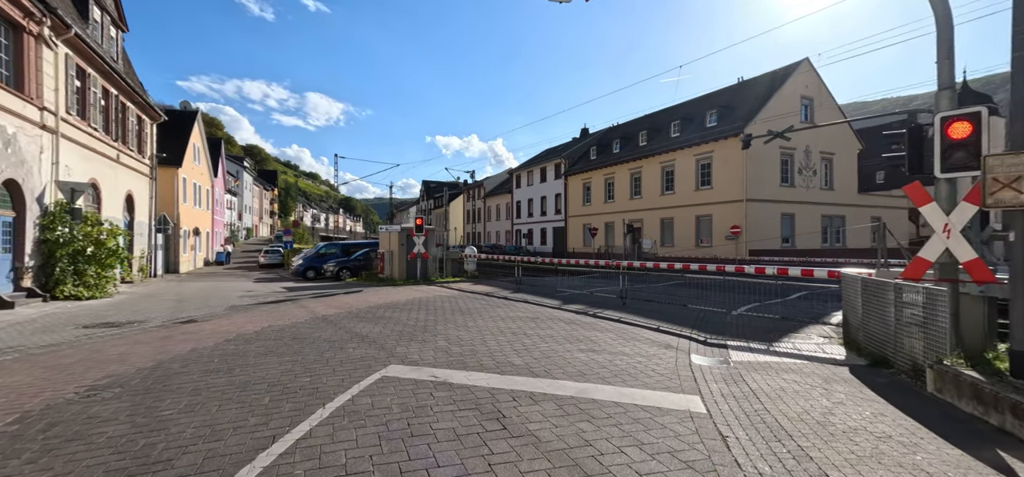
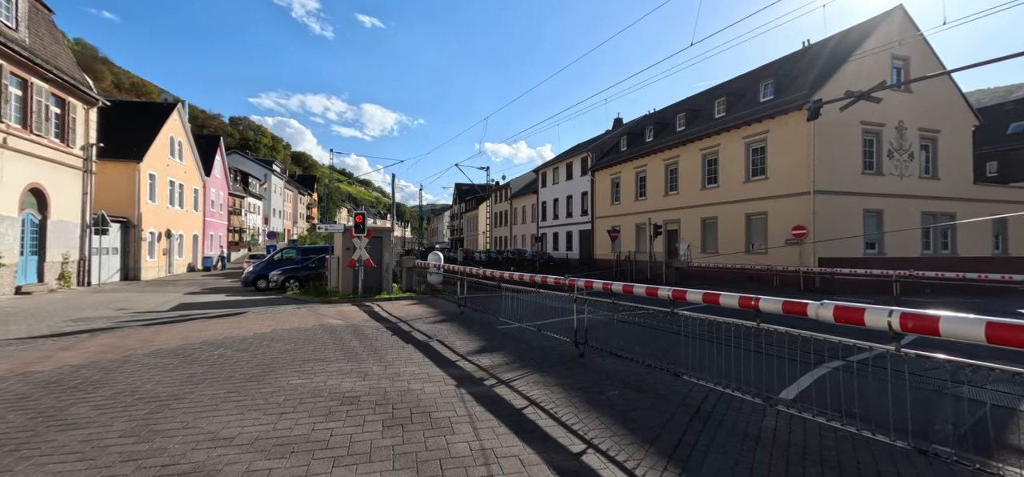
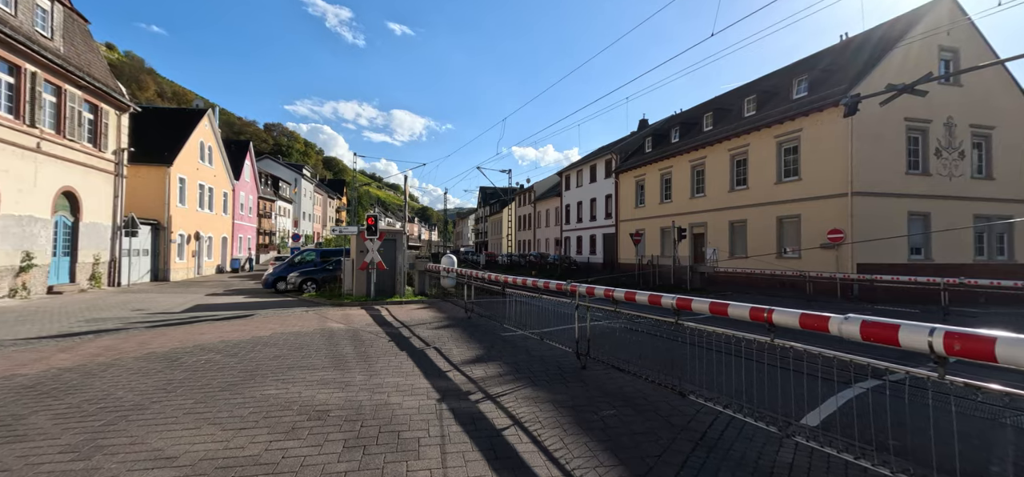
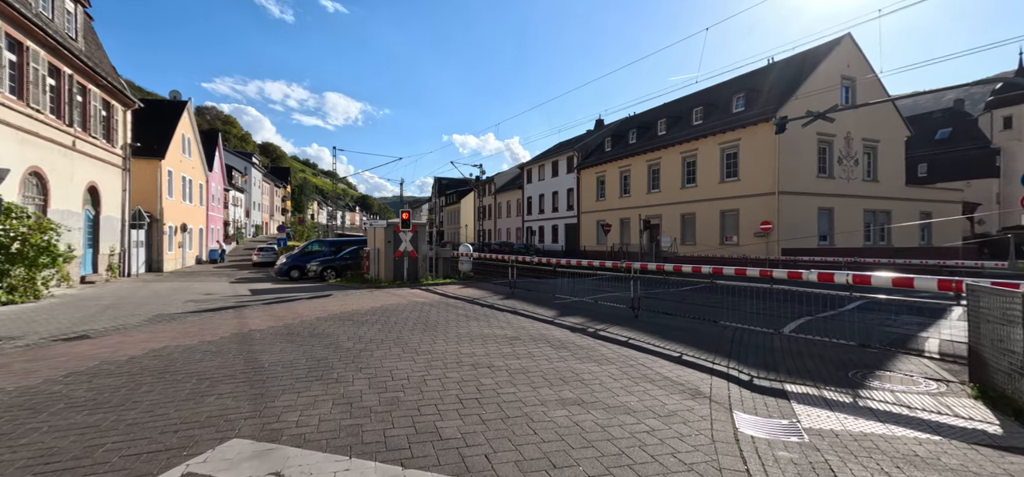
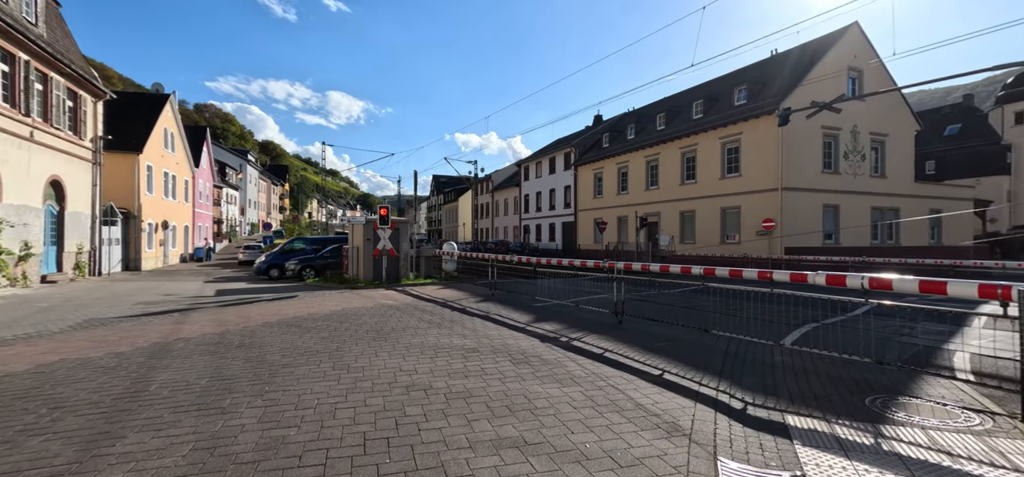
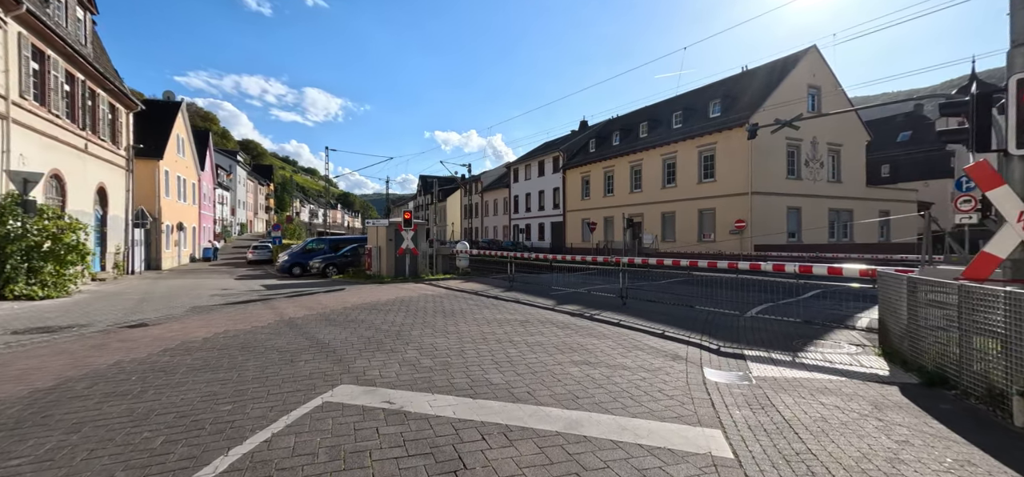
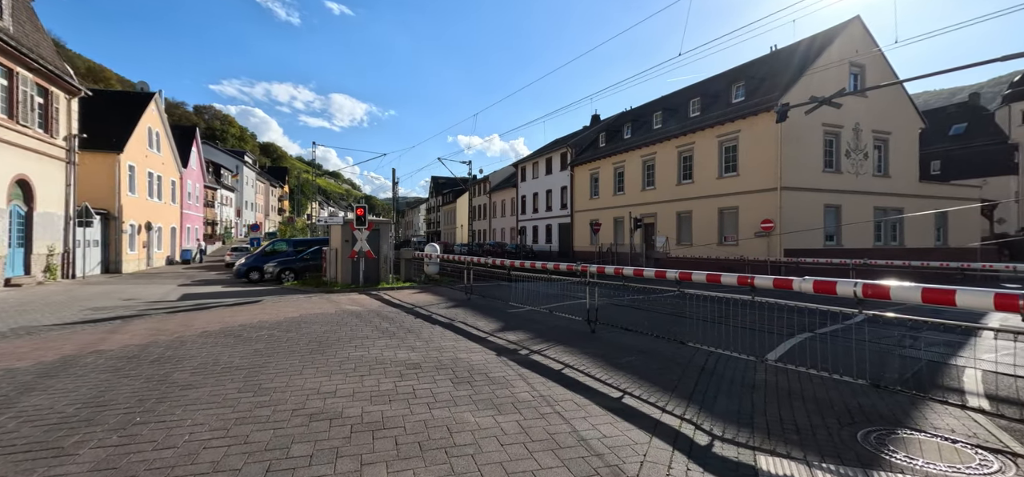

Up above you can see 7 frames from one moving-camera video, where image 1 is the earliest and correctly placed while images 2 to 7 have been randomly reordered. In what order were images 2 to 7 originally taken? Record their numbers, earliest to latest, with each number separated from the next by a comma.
6, 4, 5, 7, 2, 3
